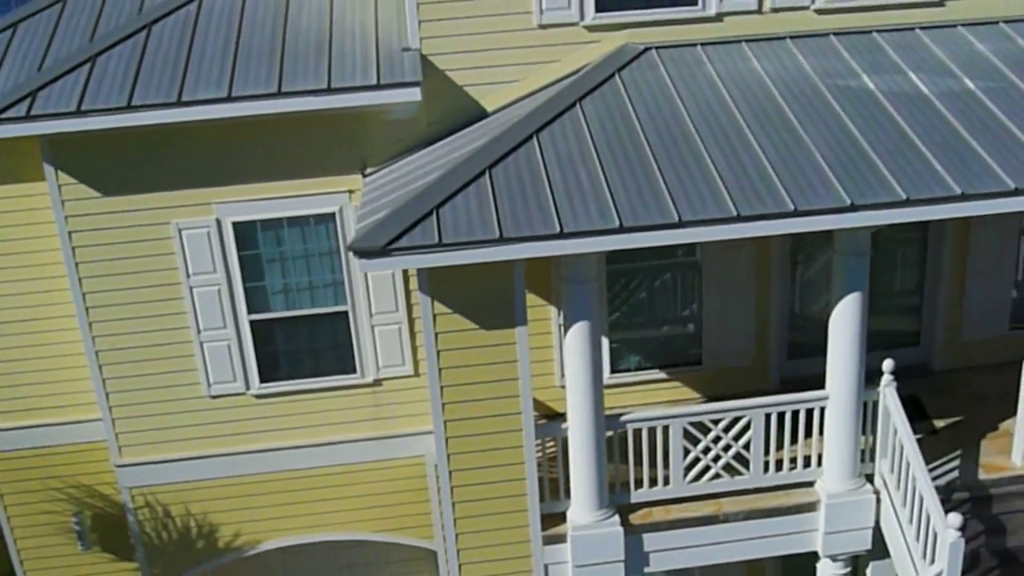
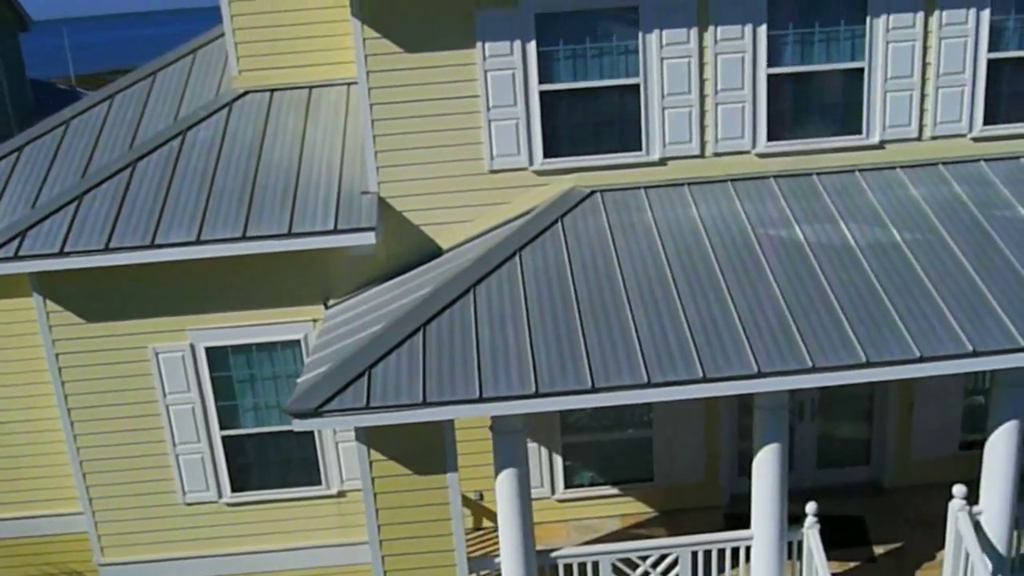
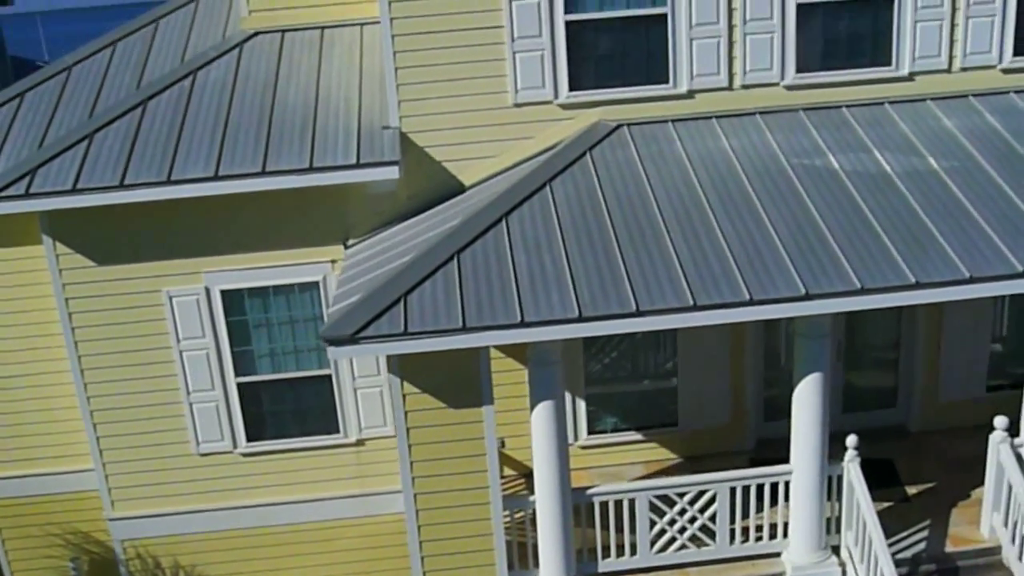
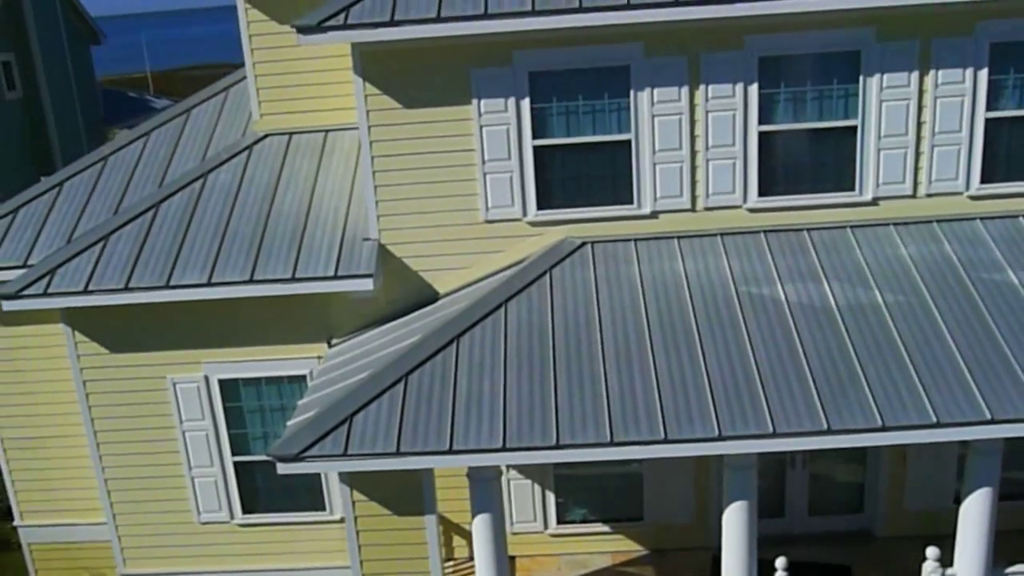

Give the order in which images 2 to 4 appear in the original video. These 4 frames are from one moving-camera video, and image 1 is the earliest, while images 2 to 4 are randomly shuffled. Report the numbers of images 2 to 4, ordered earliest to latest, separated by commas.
3, 2, 4
